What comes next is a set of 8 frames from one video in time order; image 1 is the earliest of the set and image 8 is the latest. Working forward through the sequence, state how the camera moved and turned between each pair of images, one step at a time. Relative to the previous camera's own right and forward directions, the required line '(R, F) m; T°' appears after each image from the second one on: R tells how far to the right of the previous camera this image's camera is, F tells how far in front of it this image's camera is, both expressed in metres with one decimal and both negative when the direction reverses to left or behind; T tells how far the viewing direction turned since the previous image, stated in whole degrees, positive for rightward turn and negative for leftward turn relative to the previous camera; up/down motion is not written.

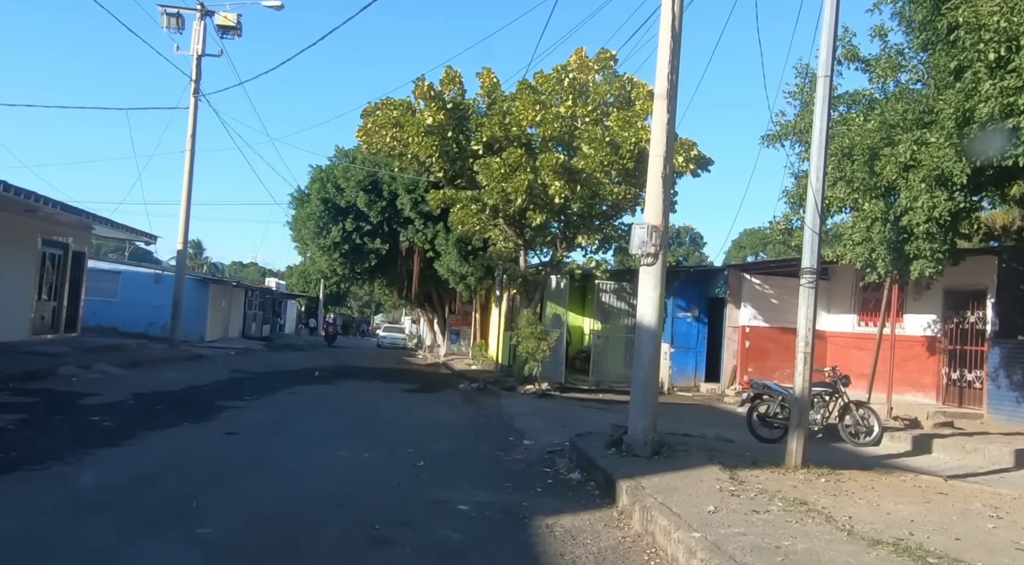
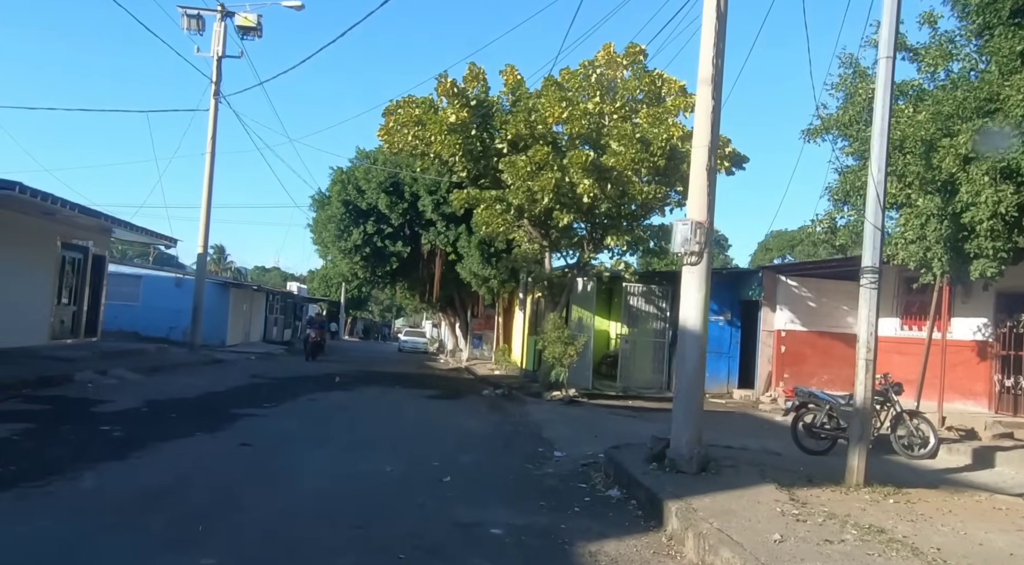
(-0.1, +0.6) m; -1°
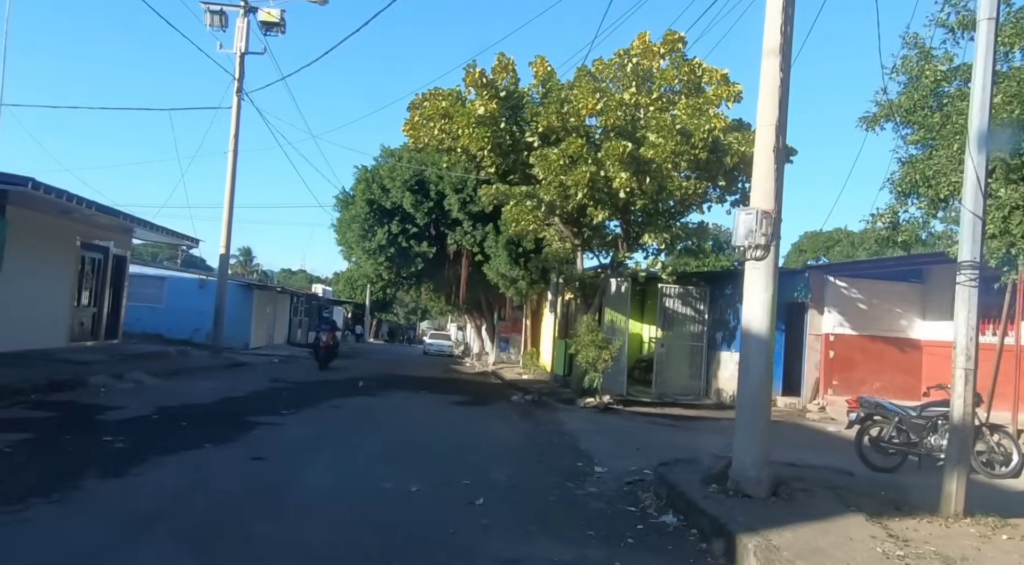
(-0.1, +0.9) m; -2°
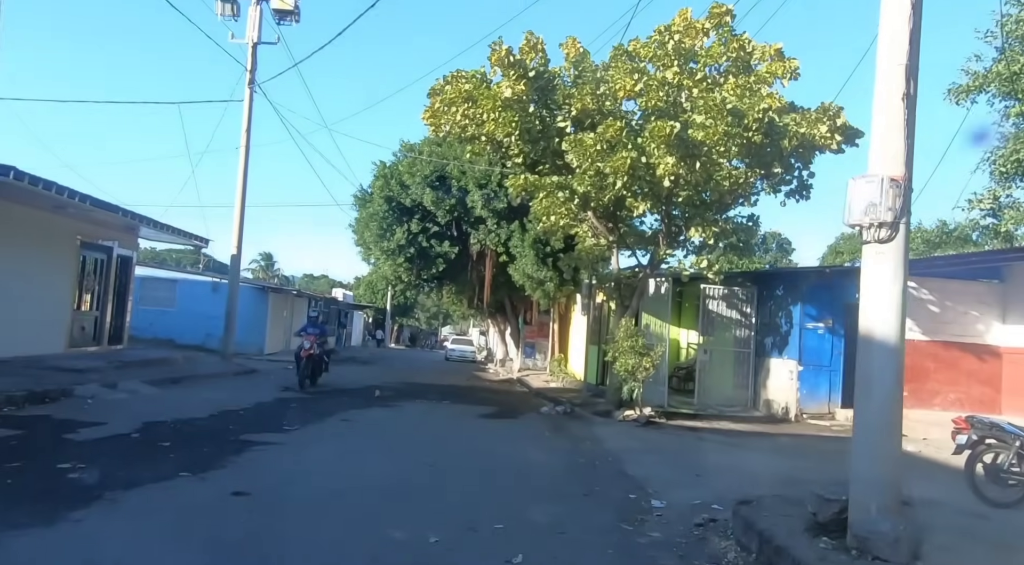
(-0.2, +1.7) m; -2°
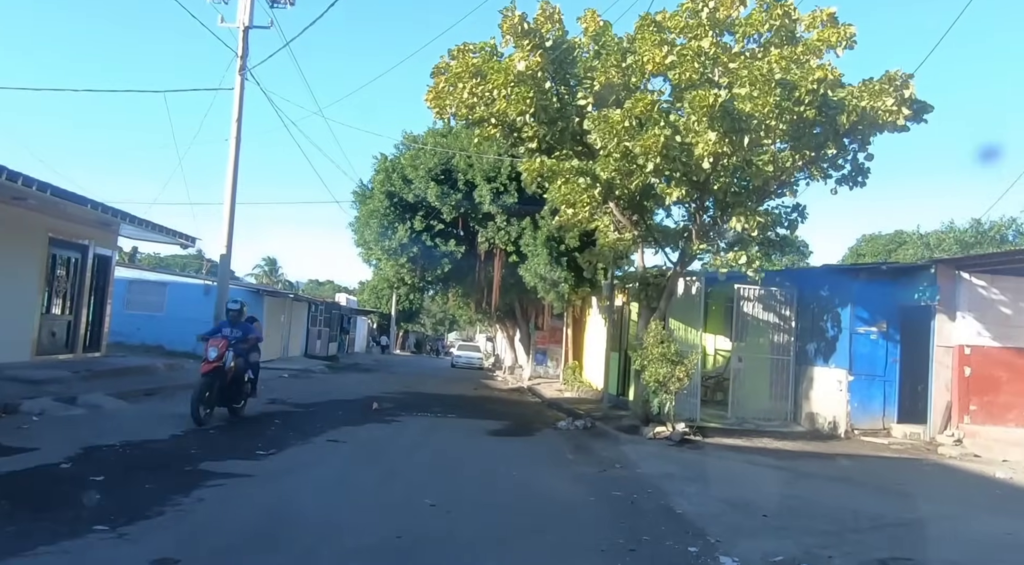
(-0.1, +1.9) m; 0°
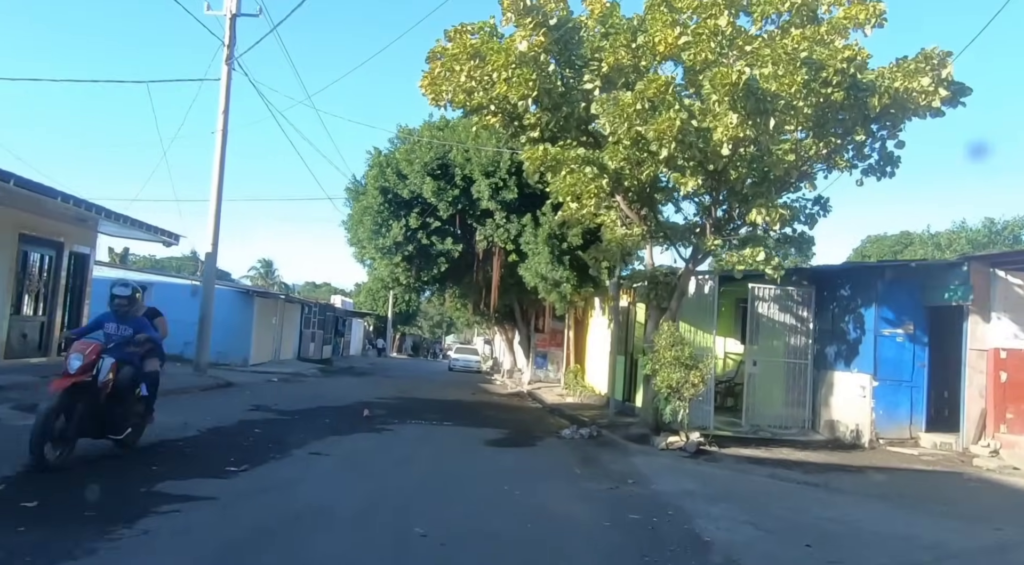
(0.0, +1.0) m; 0°
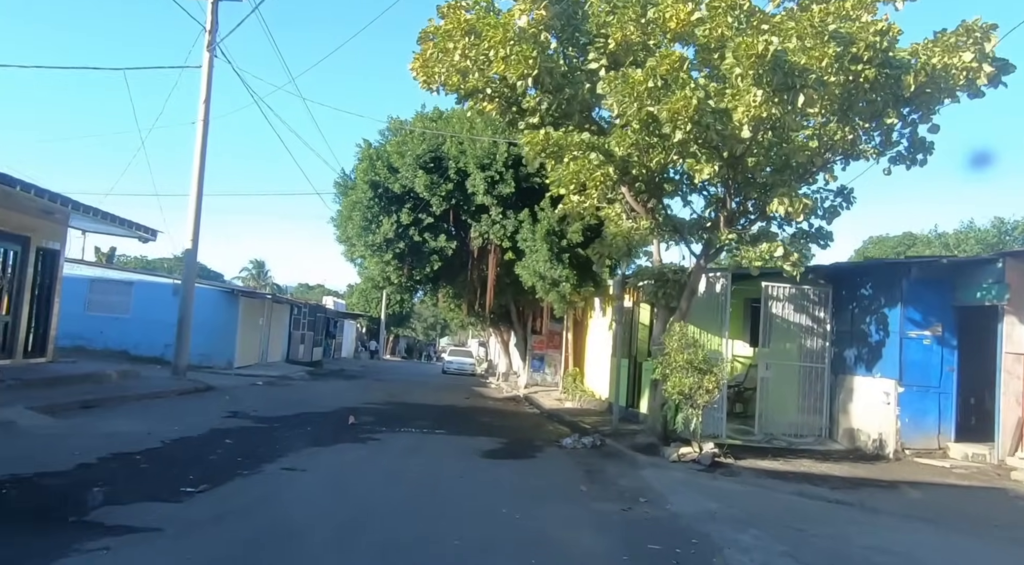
(0.0, +1.1) m; 0°
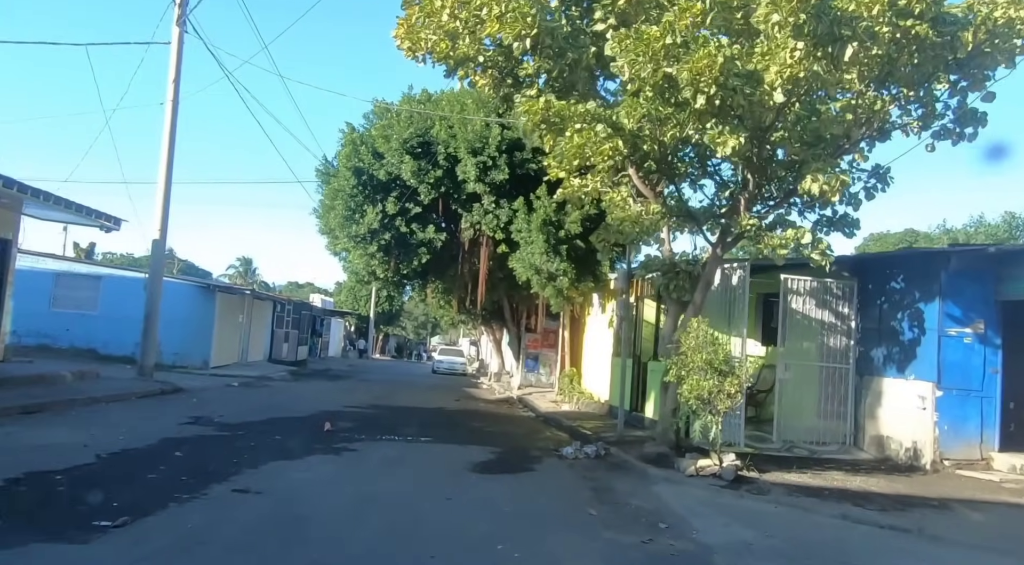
(0.0, +1.4) m; +1°
